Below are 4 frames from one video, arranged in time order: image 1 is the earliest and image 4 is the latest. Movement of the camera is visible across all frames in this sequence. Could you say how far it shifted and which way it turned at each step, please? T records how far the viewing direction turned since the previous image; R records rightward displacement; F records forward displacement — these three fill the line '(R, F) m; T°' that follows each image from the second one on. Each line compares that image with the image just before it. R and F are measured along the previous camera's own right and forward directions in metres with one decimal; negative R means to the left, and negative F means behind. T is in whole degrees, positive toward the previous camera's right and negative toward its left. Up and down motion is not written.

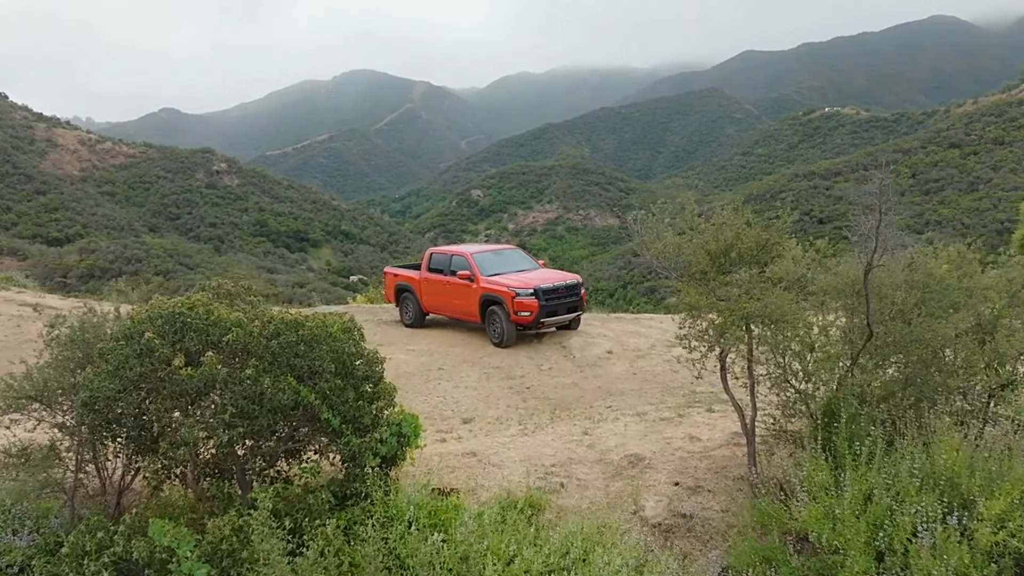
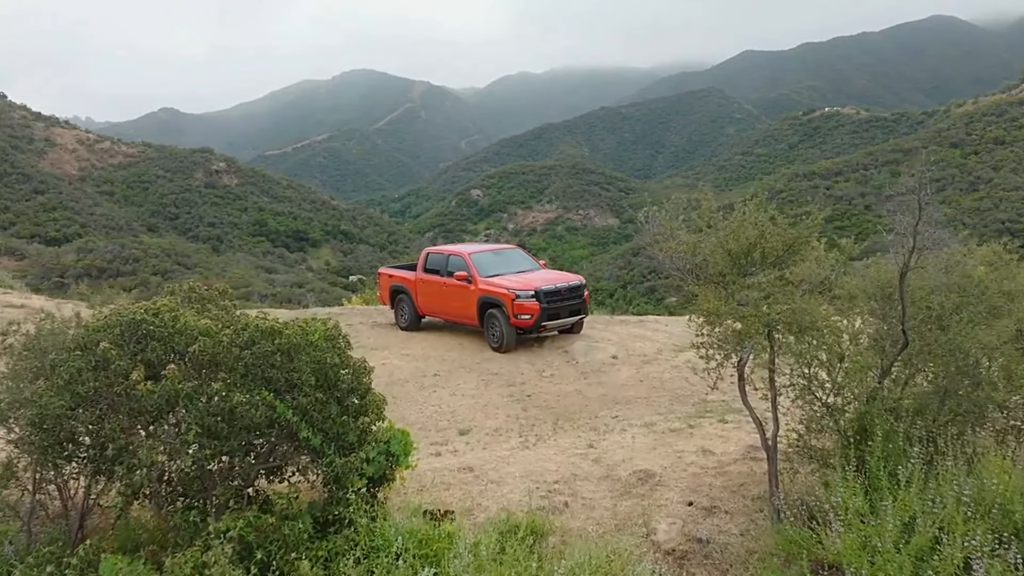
(0.0, +0.5) m; 0°
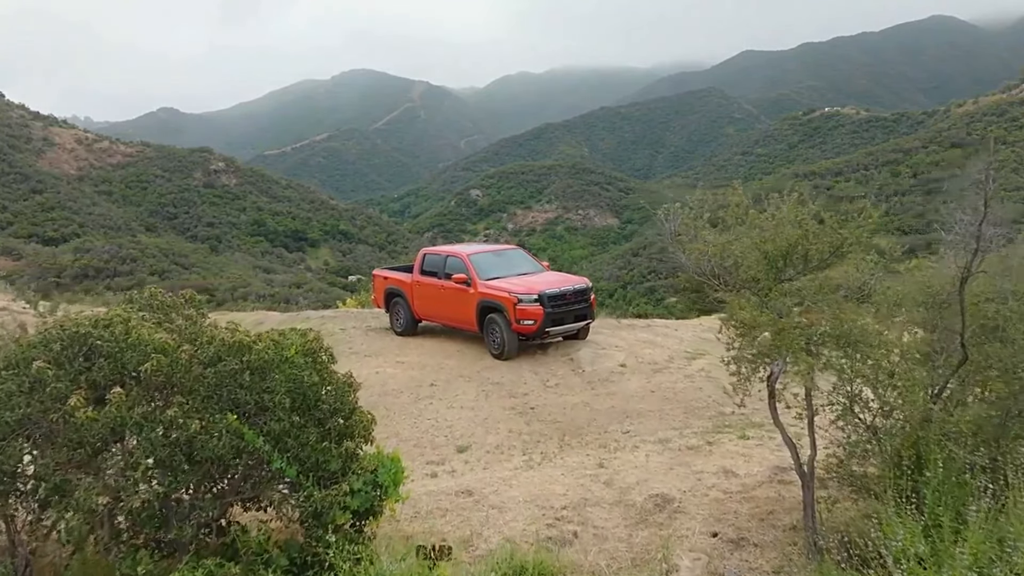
(0.0, +0.6) m; 0°
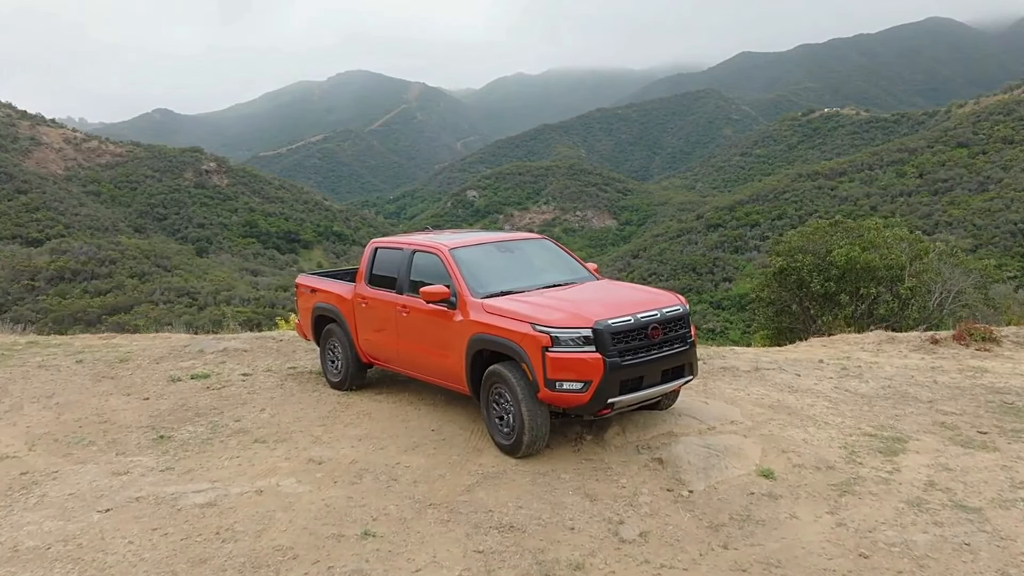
(-0.2, +4.3) m; 0°
